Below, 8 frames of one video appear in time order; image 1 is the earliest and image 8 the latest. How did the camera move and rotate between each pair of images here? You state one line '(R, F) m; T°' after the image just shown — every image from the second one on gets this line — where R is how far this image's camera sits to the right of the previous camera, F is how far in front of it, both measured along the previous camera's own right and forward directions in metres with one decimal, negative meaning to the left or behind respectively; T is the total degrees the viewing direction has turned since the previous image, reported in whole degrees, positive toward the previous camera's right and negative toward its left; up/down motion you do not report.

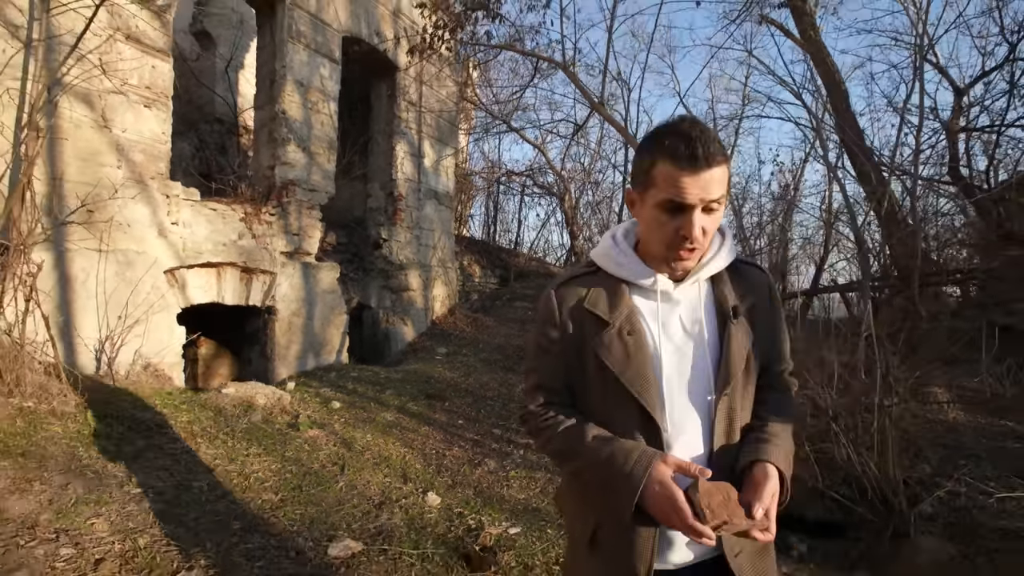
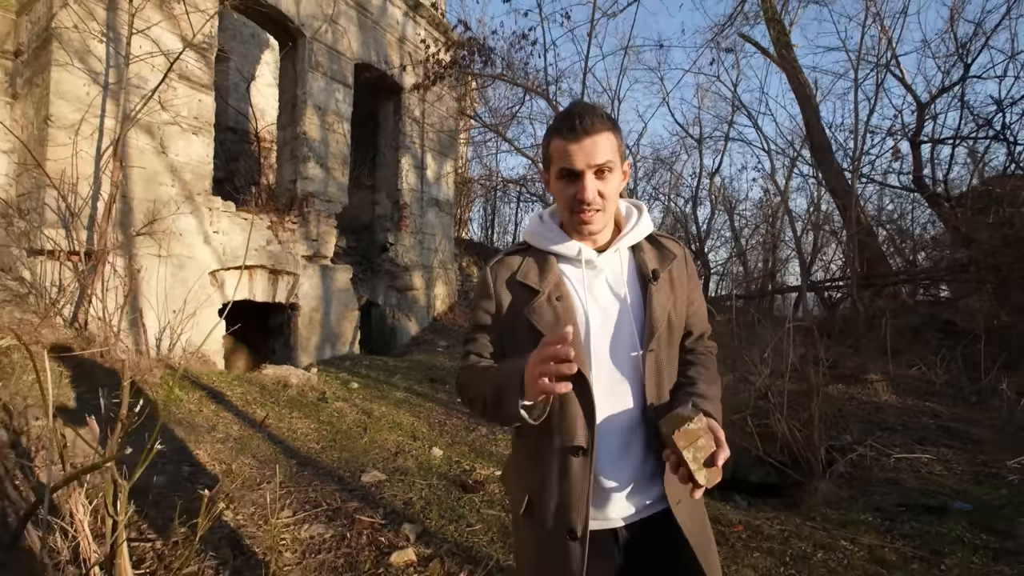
(+0.1, -1.0) m; 0°
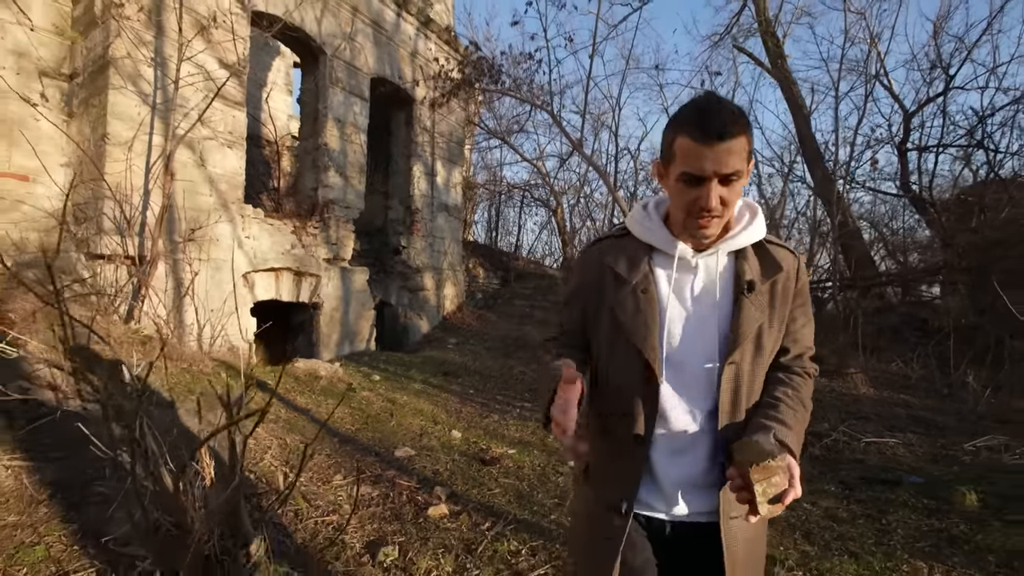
(-0.1, -0.6) m; 0°
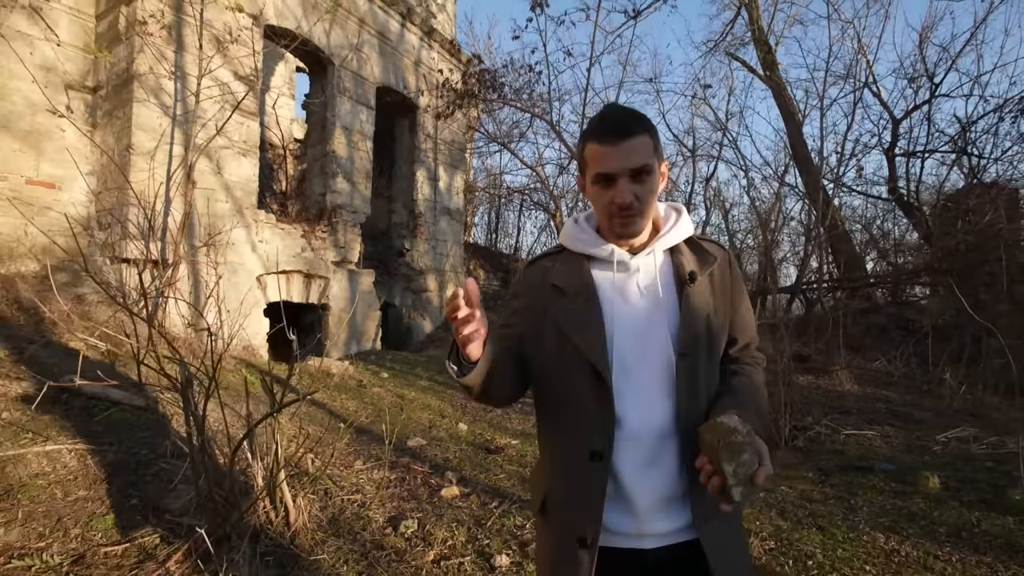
(0.0, -0.4) m; 0°
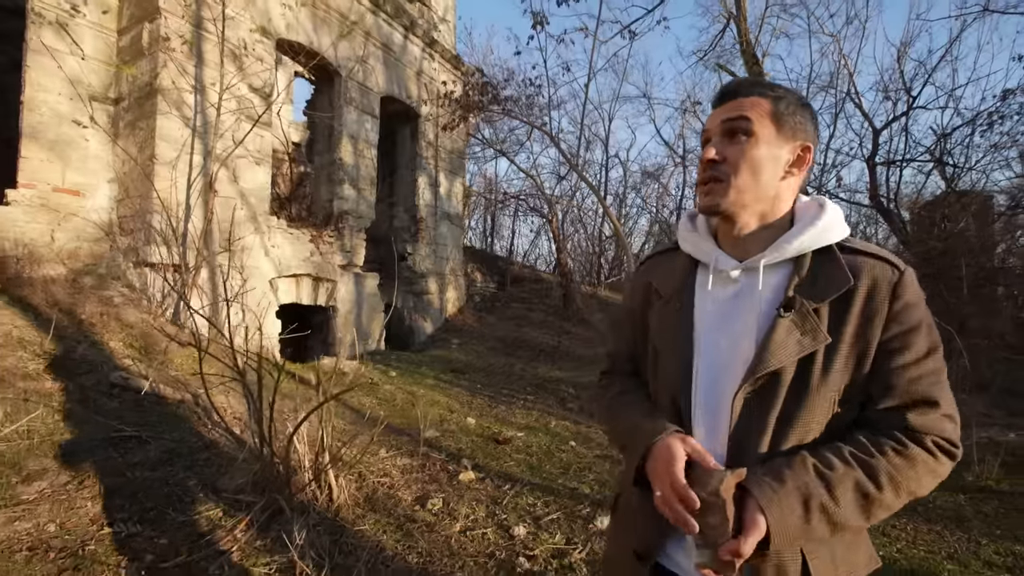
(-0.1, -0.4) m; +1°
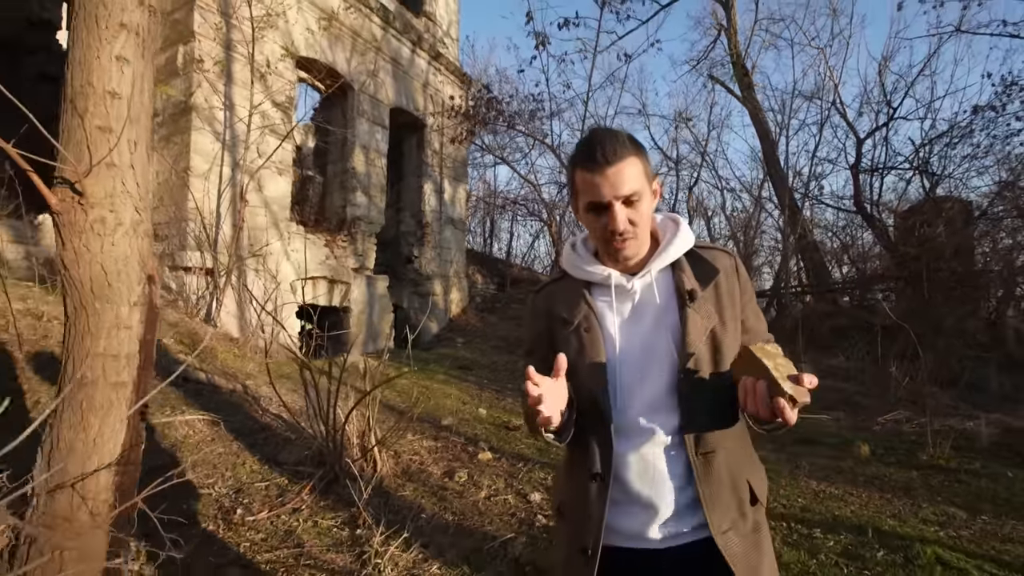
(-0.1, -0.6) m; +1°
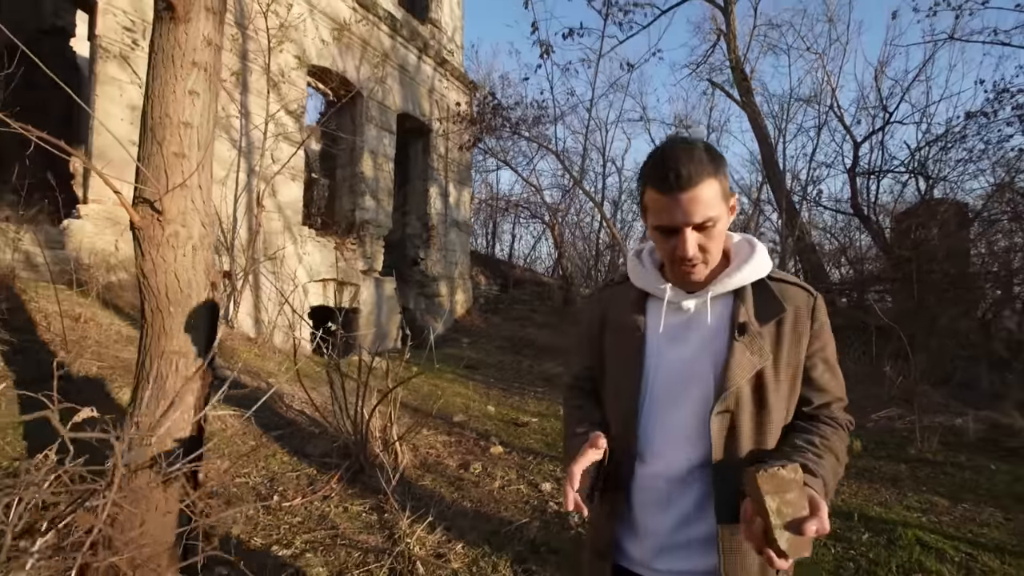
(-0.1, -0.3) m; 0°
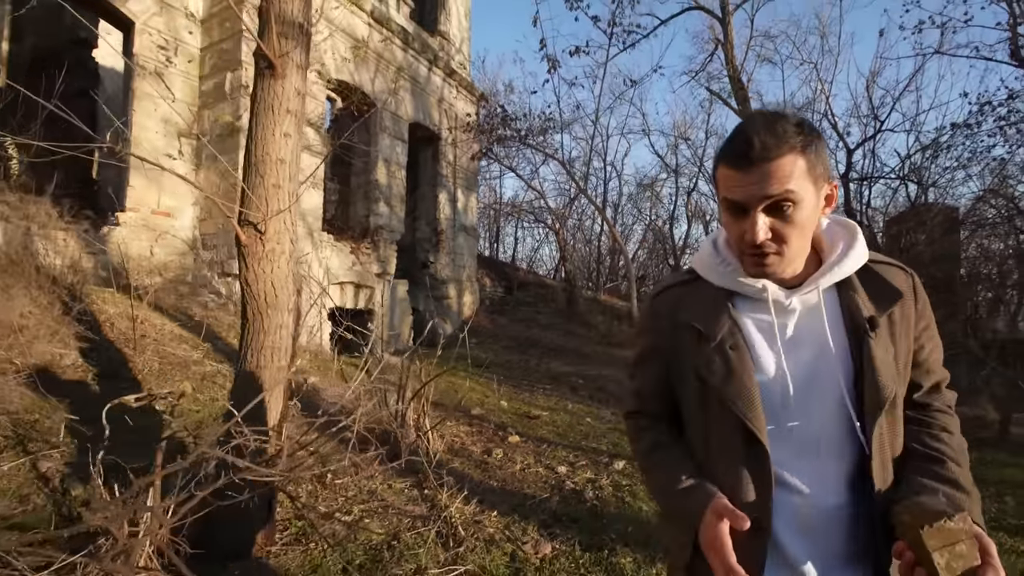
(-0.1, -0.5) m; 0°
